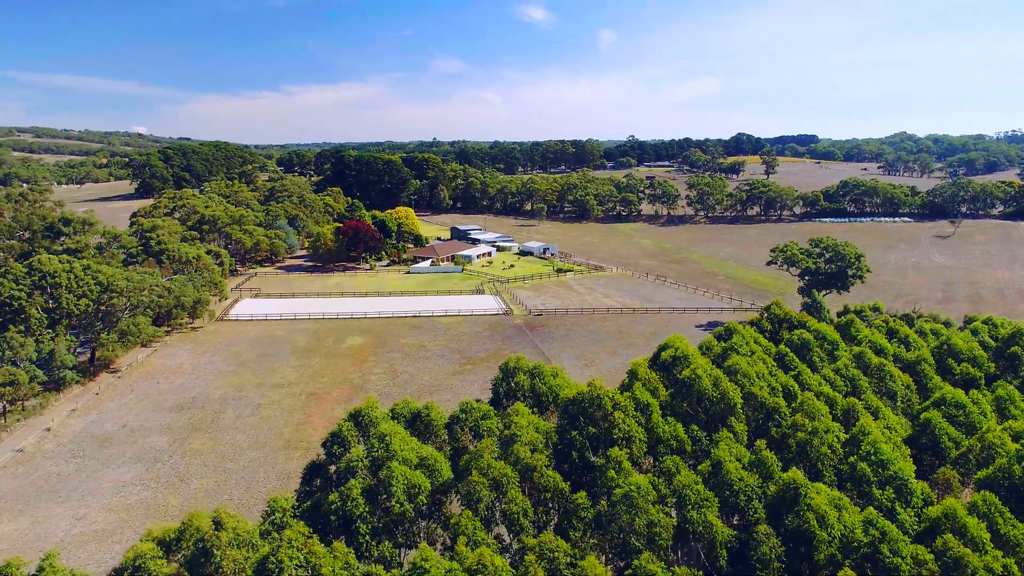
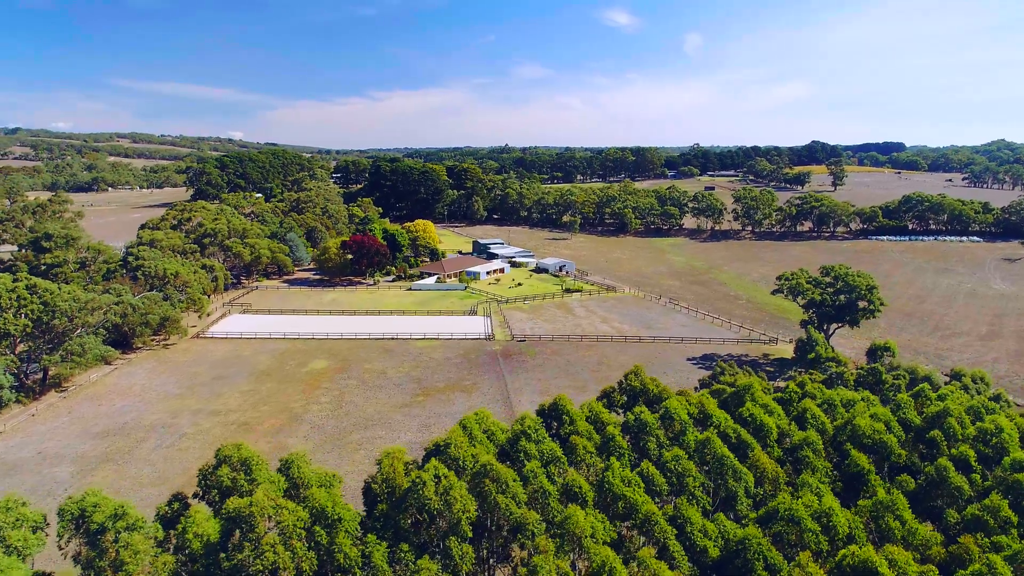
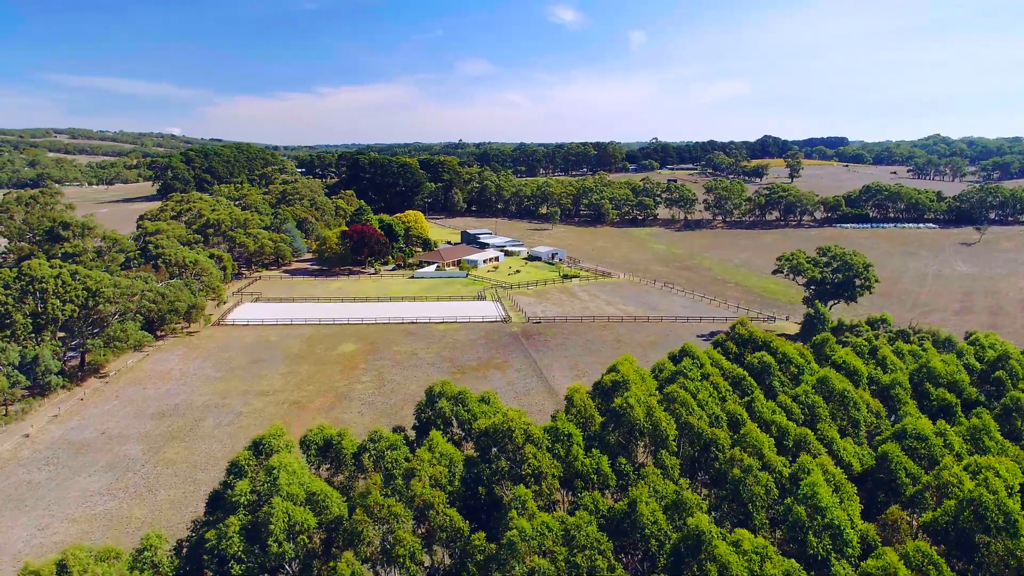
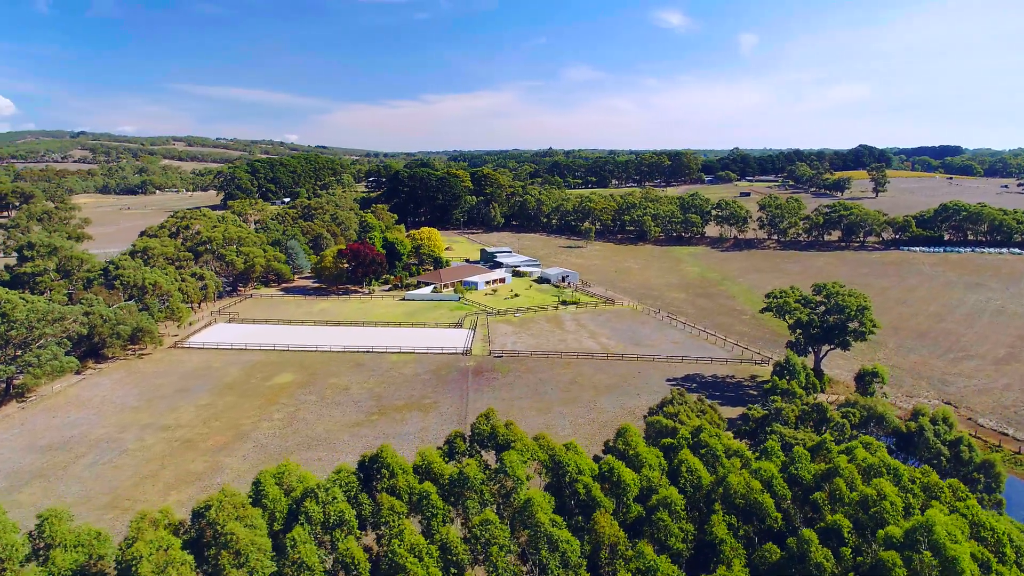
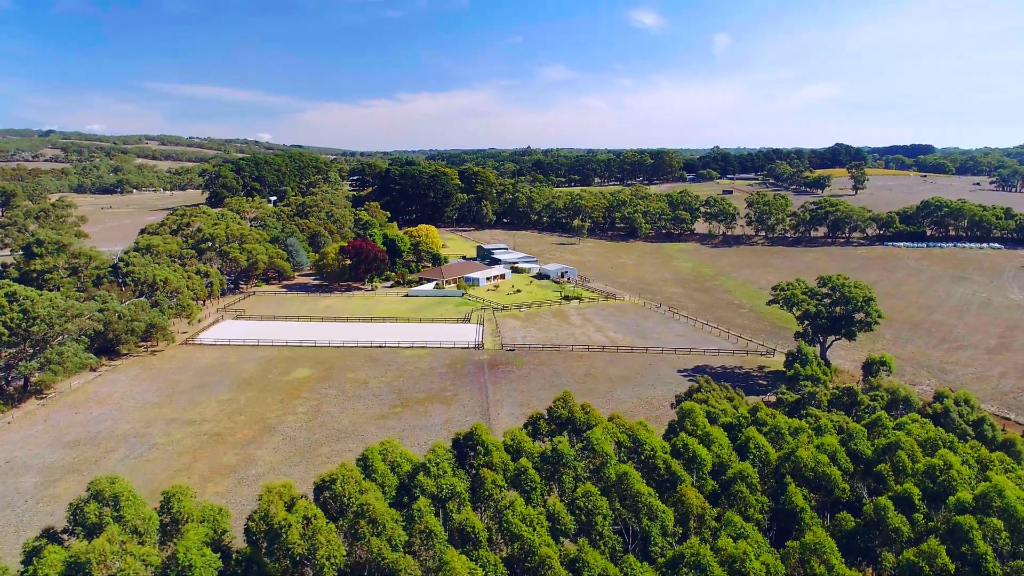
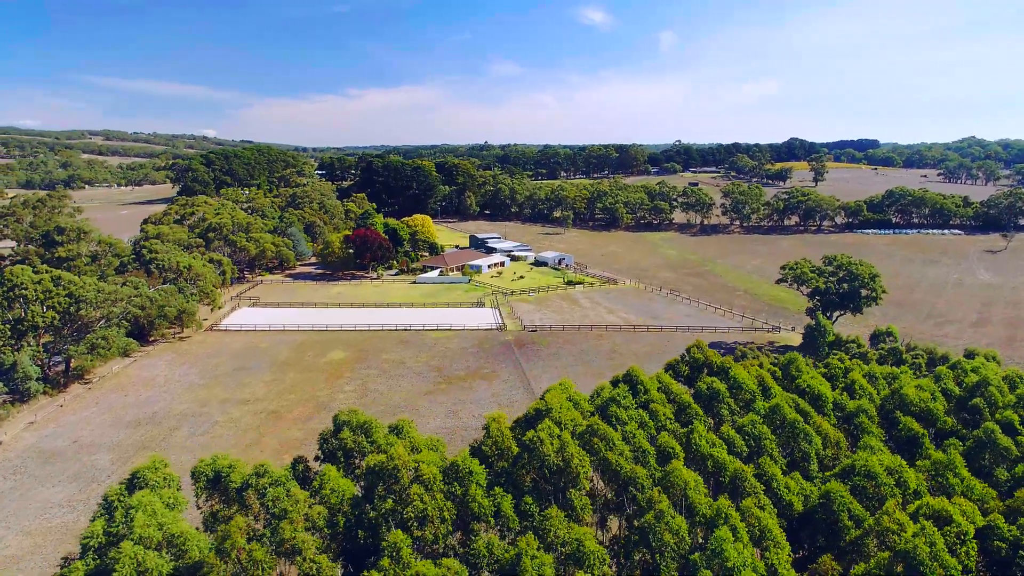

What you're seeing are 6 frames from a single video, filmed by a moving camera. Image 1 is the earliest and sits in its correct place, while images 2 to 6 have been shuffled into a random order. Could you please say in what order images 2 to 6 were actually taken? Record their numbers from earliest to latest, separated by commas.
3, 6, 2, 5, 4
